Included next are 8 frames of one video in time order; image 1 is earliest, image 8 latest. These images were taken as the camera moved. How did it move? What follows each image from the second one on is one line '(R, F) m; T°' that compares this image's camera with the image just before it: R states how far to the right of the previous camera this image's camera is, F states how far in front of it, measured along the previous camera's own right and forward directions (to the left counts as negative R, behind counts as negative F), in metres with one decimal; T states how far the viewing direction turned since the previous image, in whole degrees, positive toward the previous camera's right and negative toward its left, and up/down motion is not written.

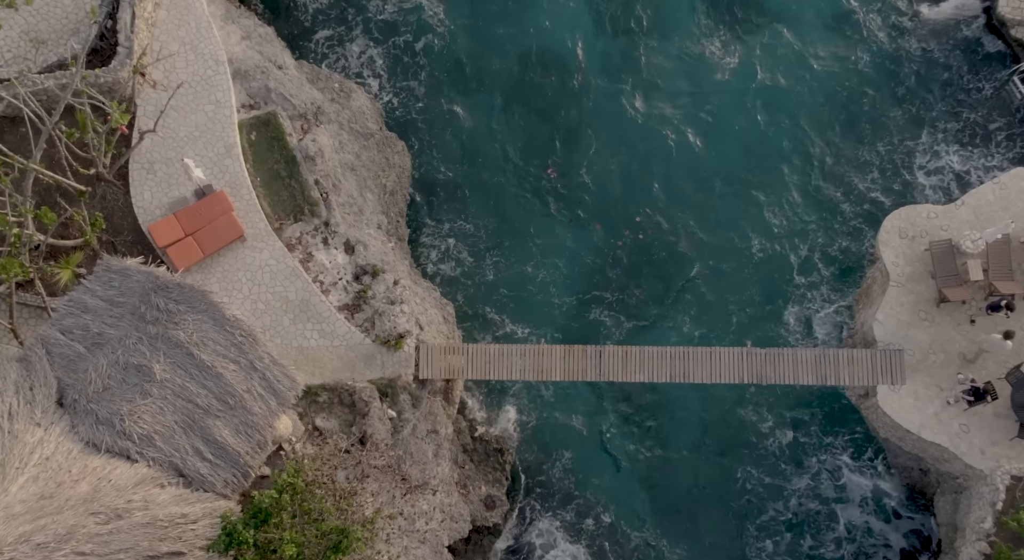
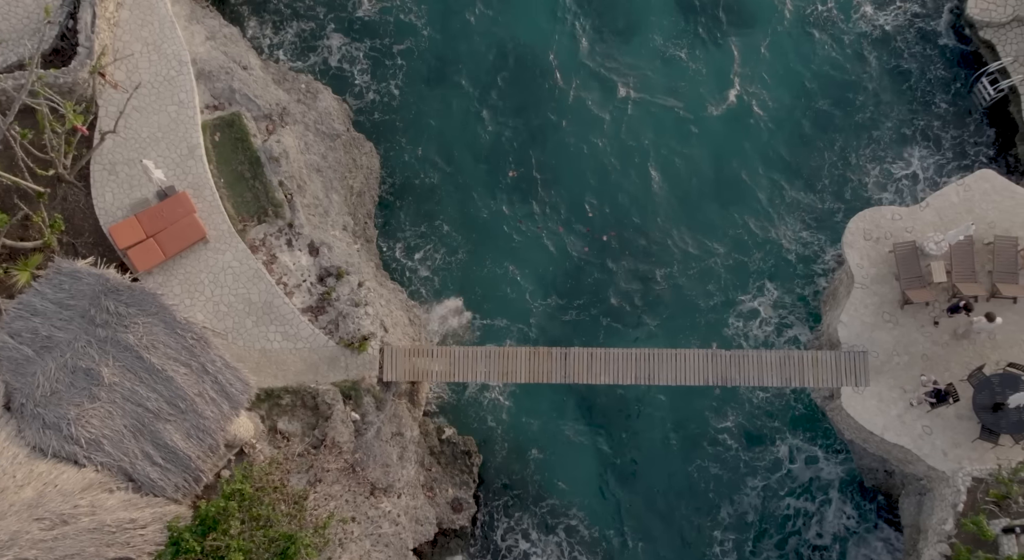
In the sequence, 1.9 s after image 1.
(+0.8, +0.1) m; +1°
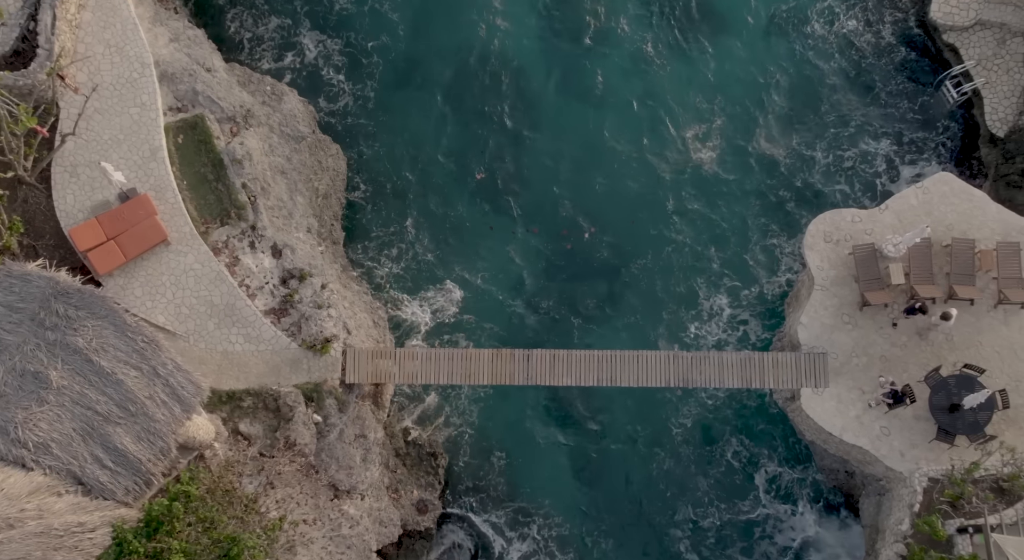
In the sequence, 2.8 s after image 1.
(+0.9, -0.1) m; +1°
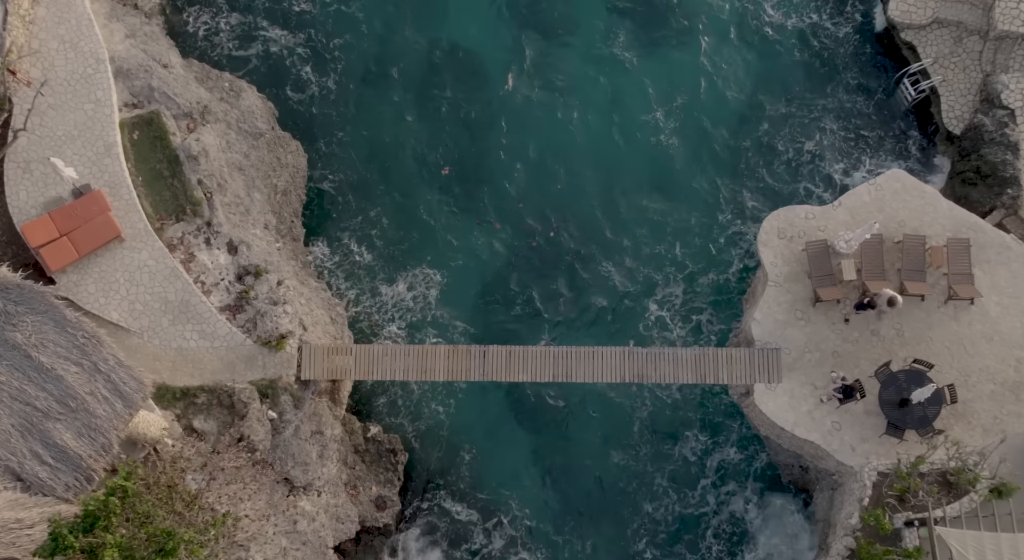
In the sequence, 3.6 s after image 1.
(+1.0, -0.1) m; +1°
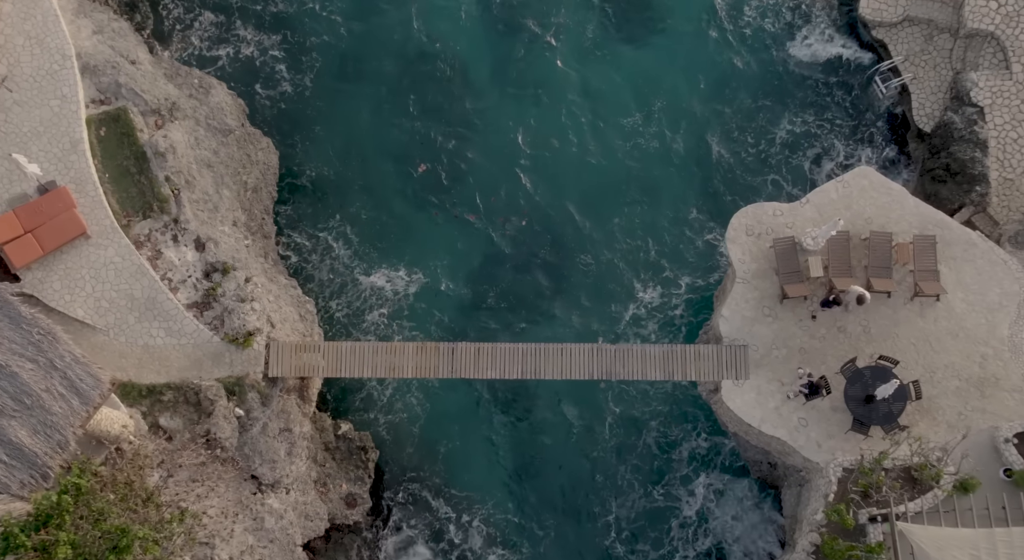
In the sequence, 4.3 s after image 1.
(+0.8, 0.0) m; +1°
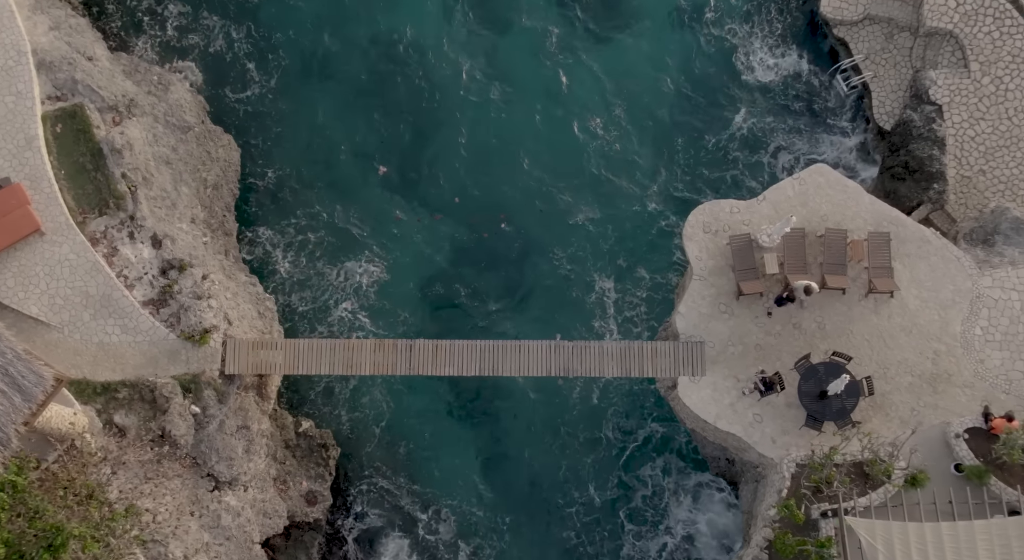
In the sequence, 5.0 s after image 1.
(+1.0, 0.0) m; +1°
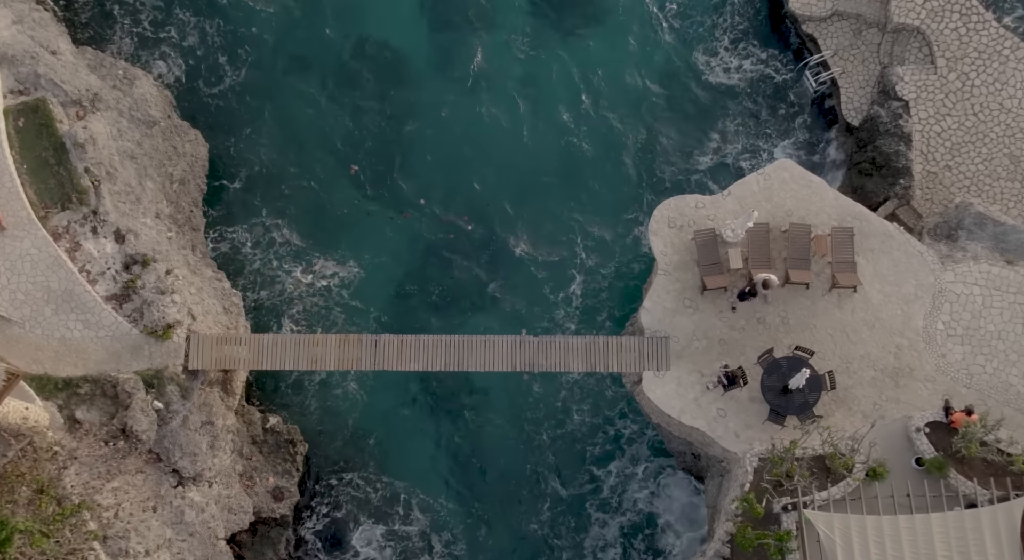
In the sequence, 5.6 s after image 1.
(+0.8, 0.0) m; +1°
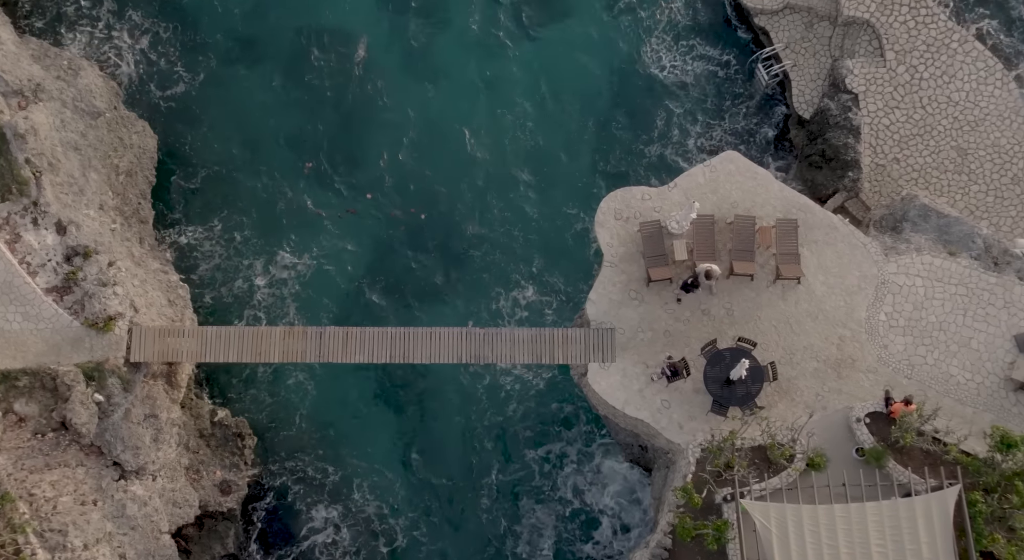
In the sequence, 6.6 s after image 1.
(+1.3, +0.1) m; +1°
